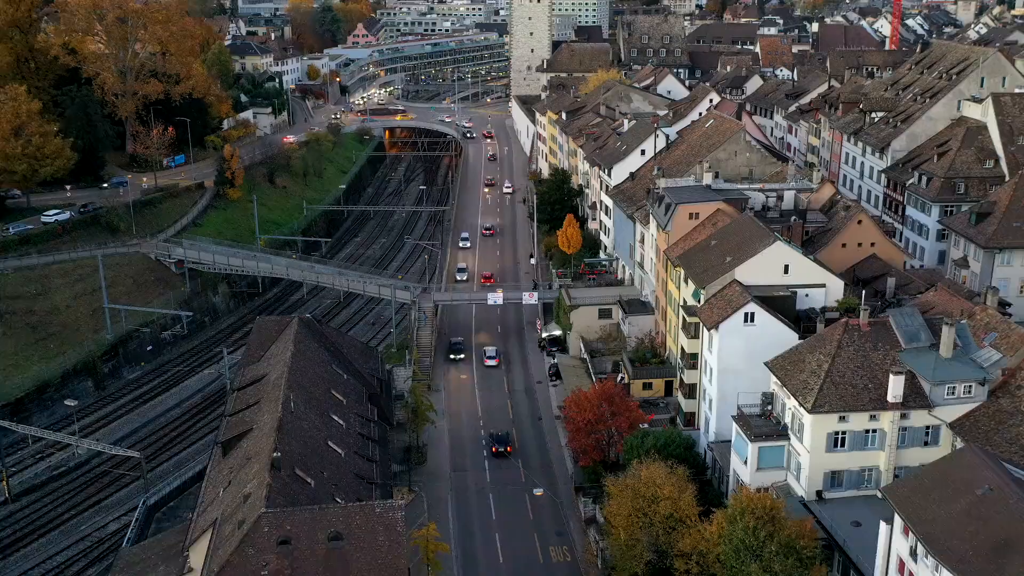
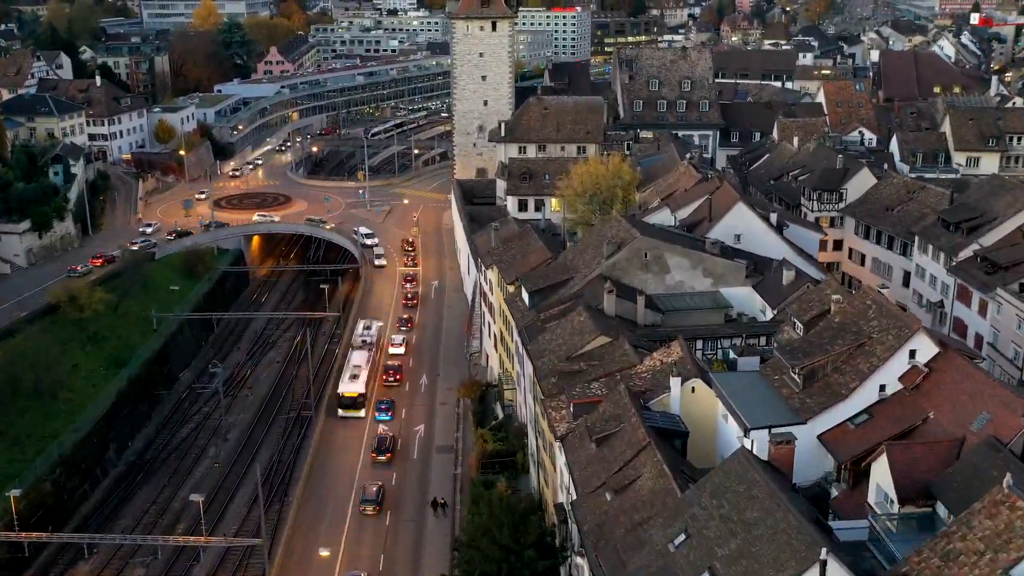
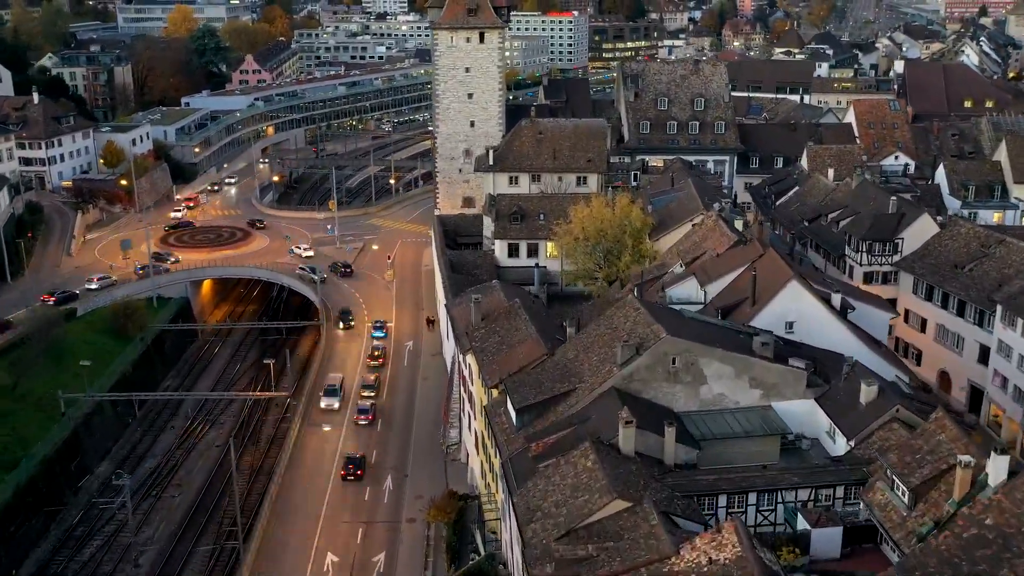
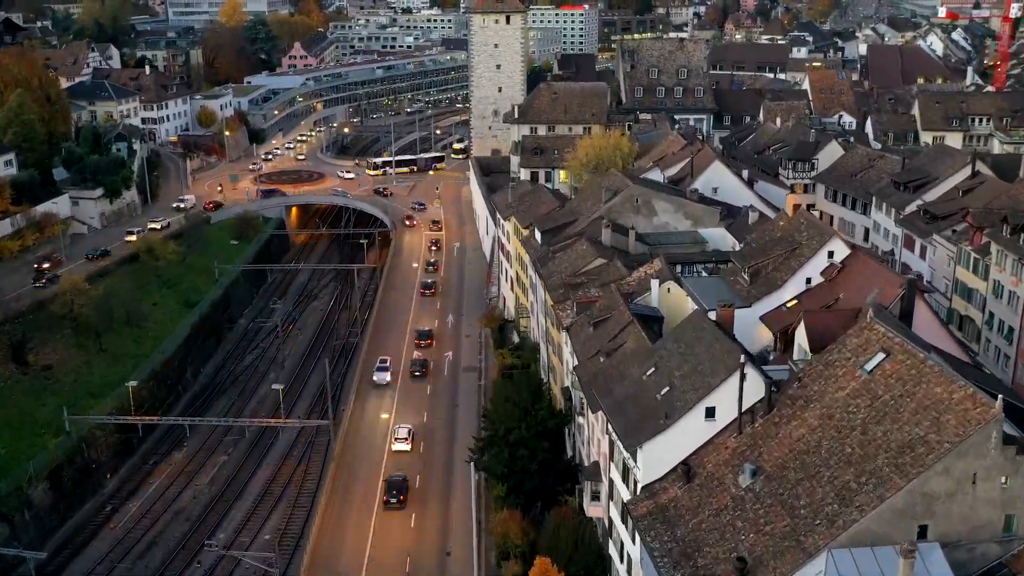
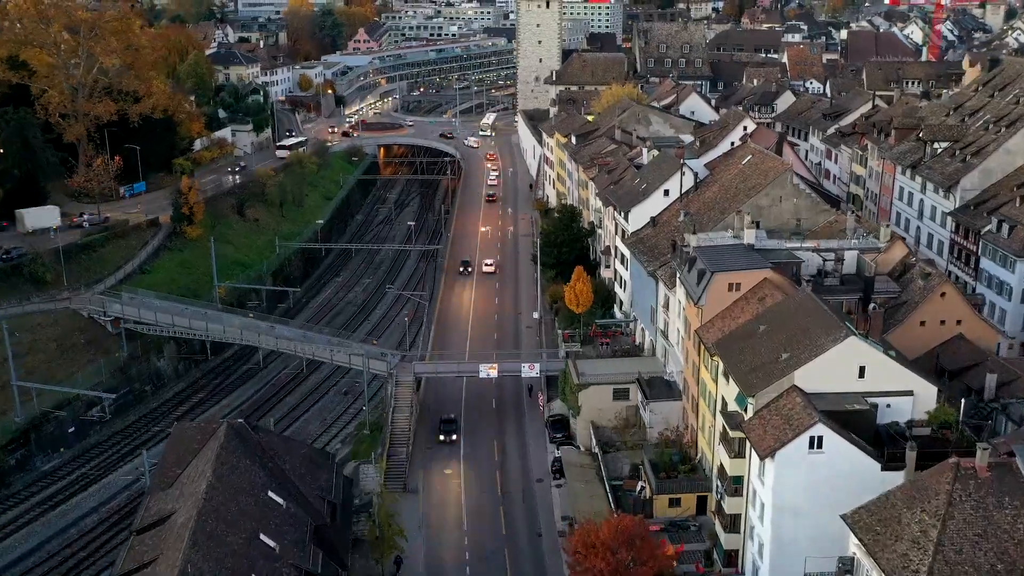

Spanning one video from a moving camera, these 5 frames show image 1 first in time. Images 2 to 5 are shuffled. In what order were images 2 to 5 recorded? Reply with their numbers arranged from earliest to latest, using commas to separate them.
5, 4, 2, 3
